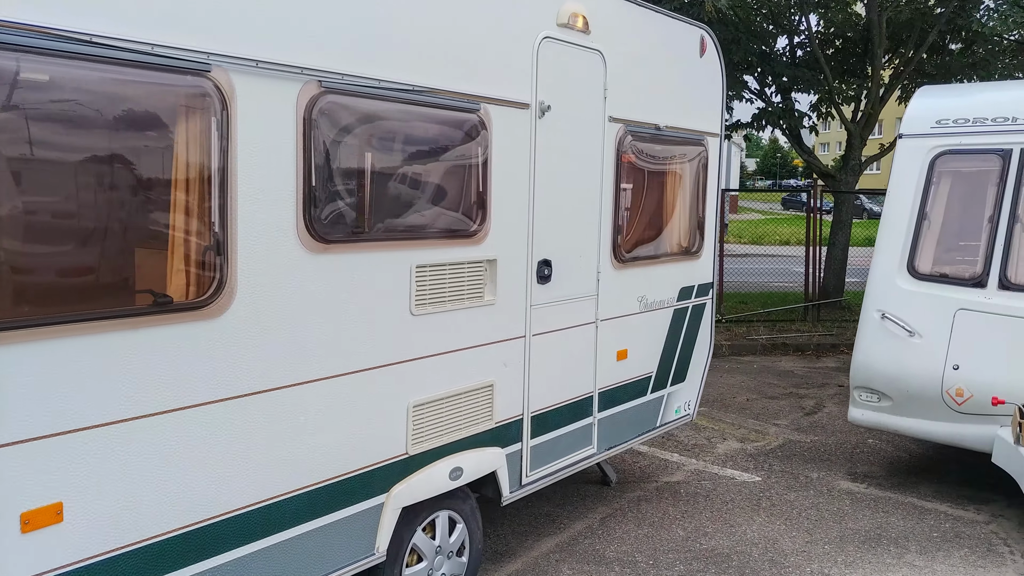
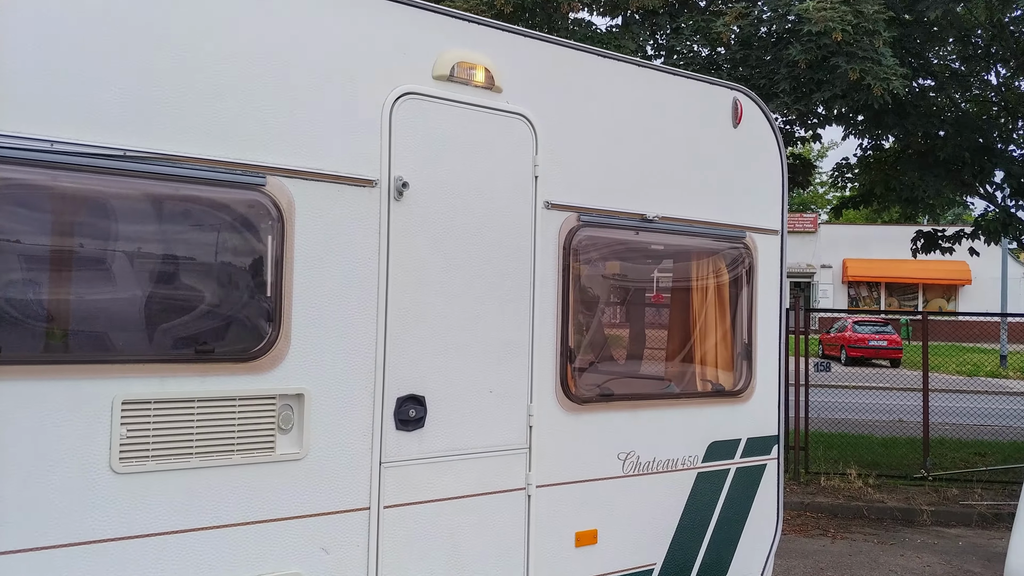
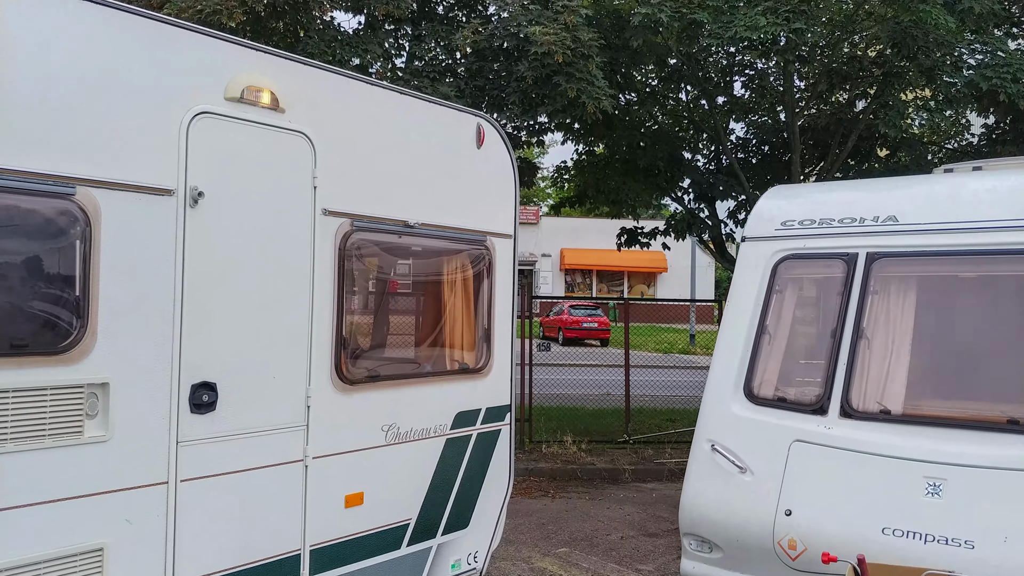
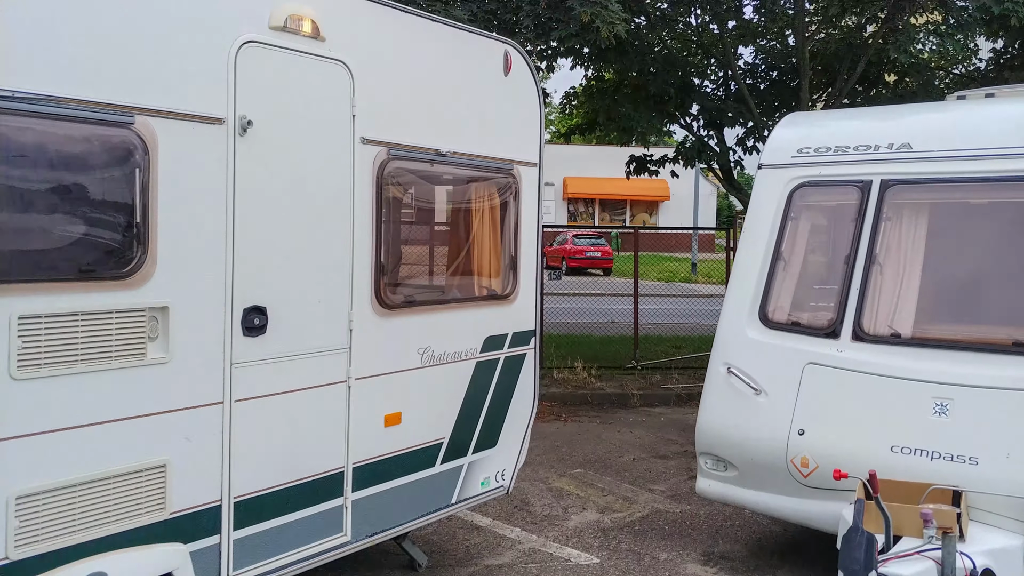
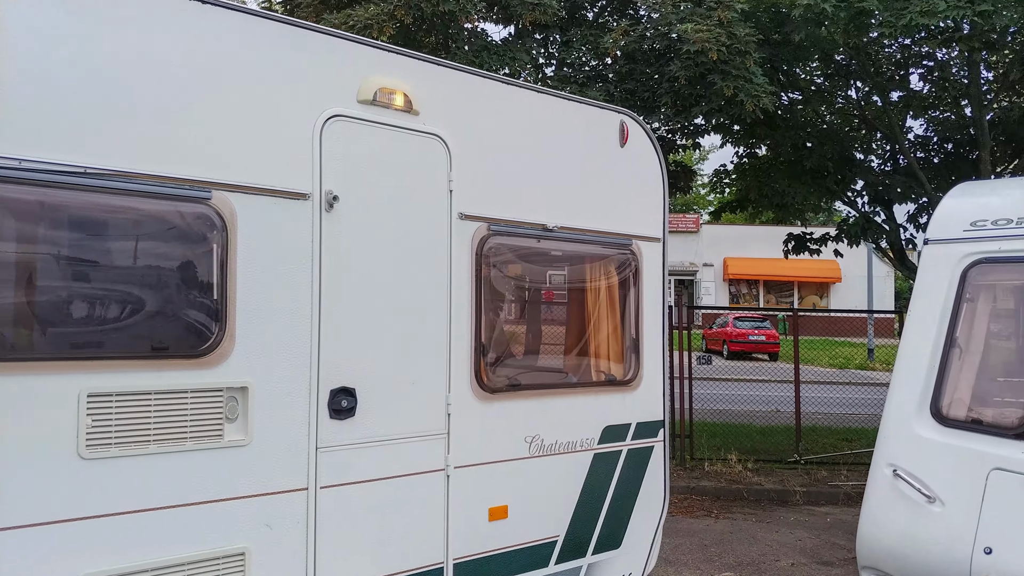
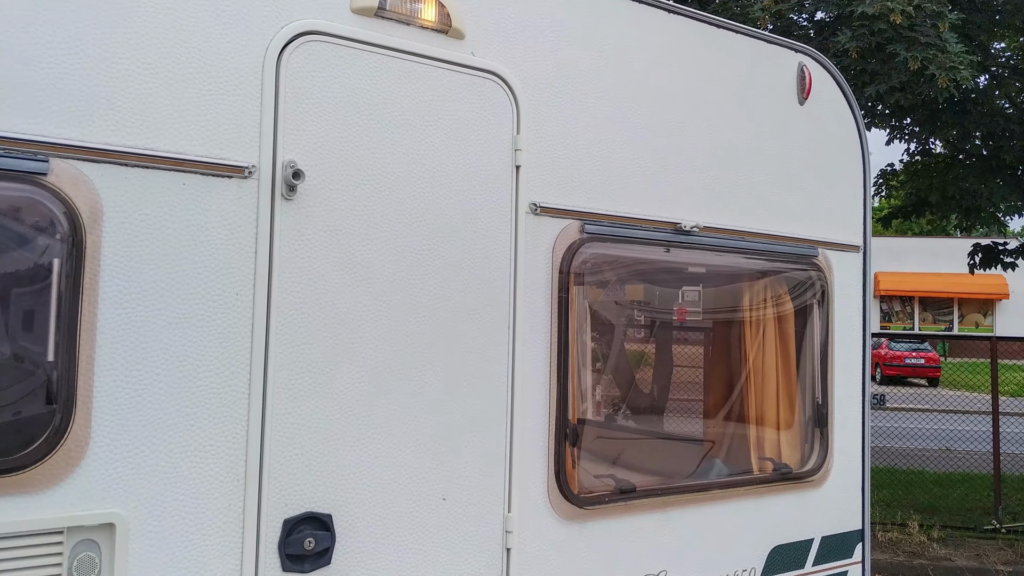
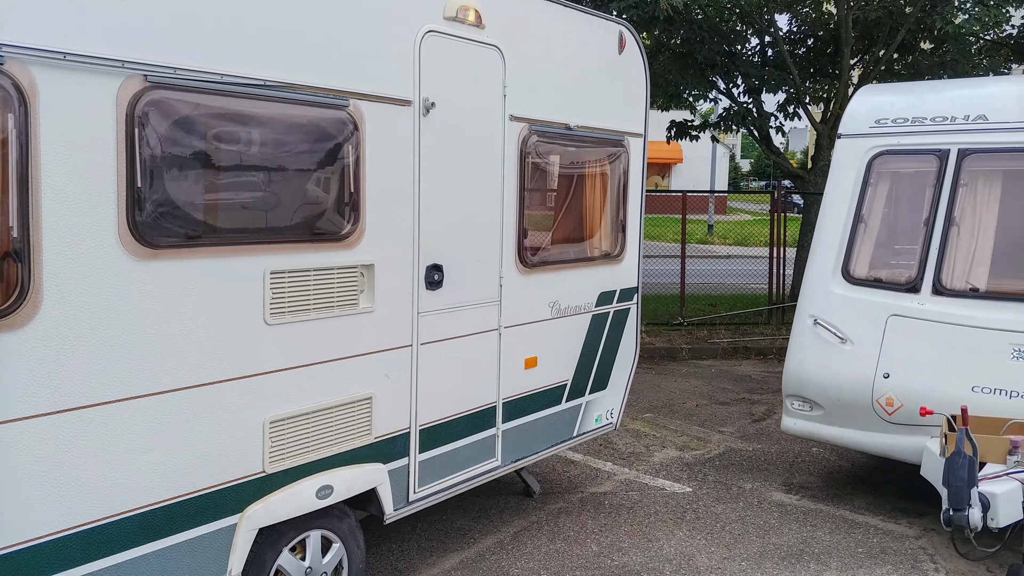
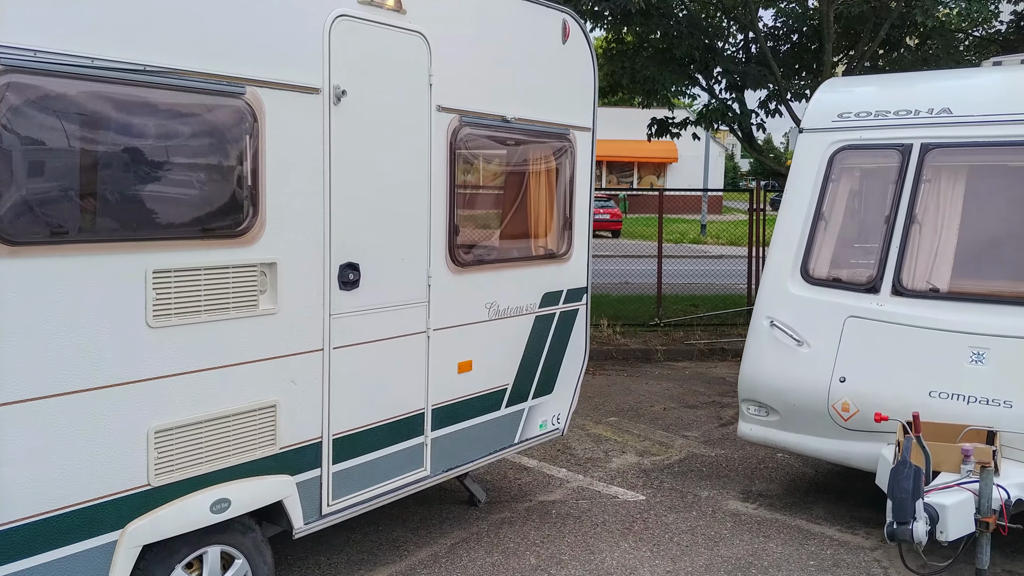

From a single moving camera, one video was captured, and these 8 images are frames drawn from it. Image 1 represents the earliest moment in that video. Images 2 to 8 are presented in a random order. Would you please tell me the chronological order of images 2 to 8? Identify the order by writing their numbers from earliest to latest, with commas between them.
7, 8, 4, 3, 5, 2, 6
